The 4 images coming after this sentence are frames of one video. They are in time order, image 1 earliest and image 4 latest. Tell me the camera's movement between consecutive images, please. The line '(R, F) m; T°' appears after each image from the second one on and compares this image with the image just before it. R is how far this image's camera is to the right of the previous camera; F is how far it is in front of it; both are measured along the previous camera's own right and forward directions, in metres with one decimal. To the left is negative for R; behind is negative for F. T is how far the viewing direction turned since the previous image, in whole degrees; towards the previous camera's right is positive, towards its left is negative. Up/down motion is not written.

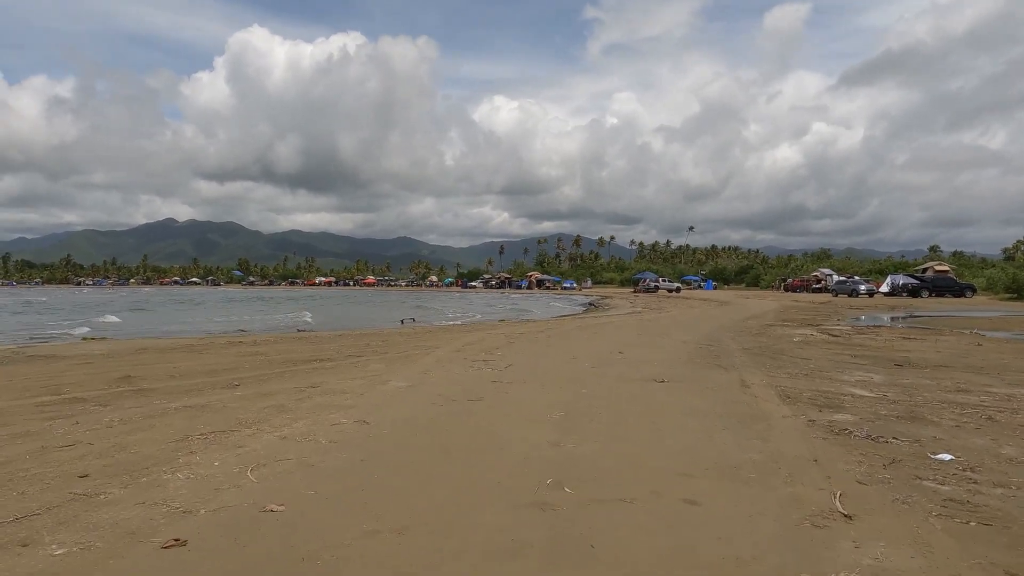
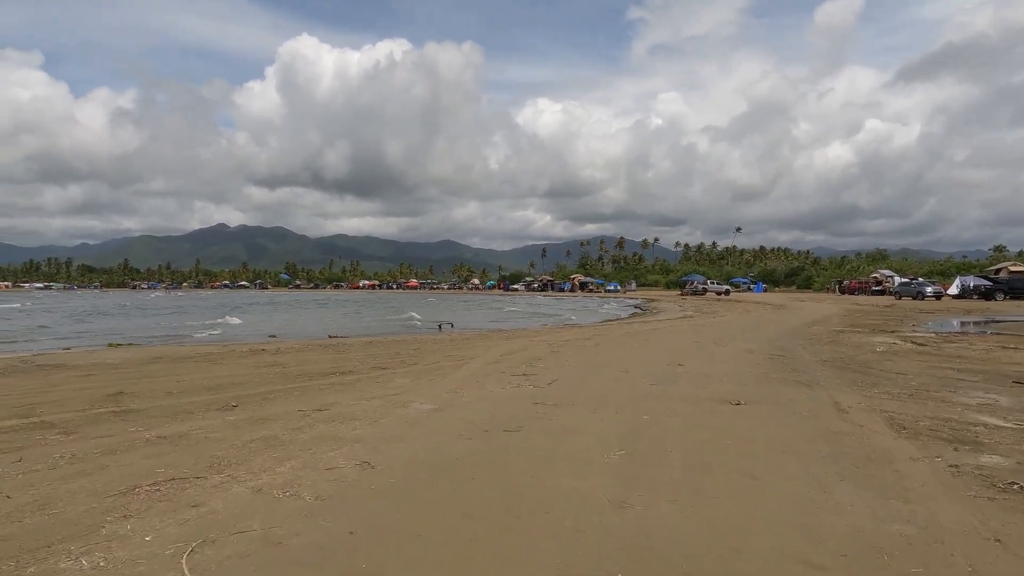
(0.0, +1.5) m; -4°
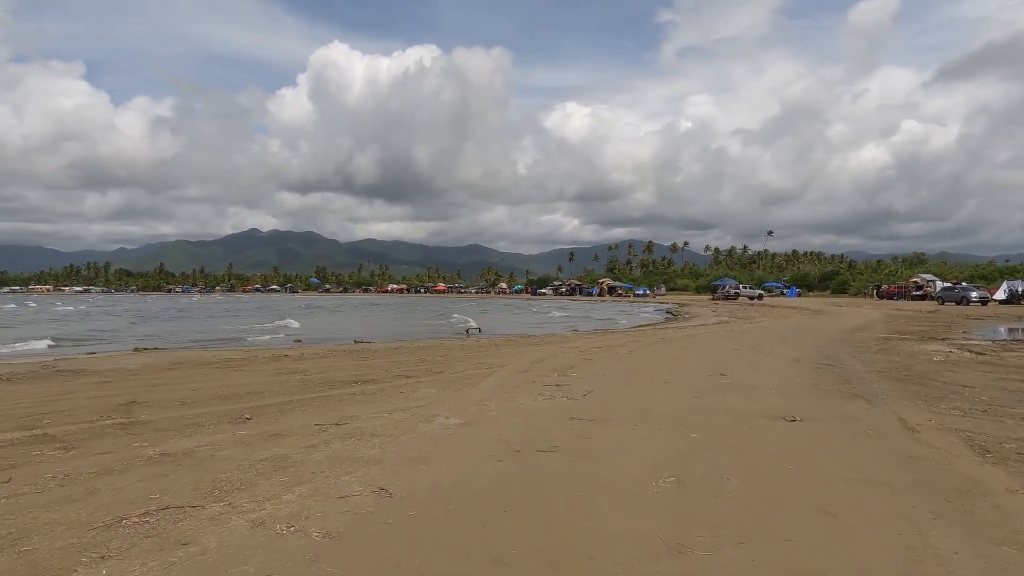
(-0.1, +0.6) m; -2°
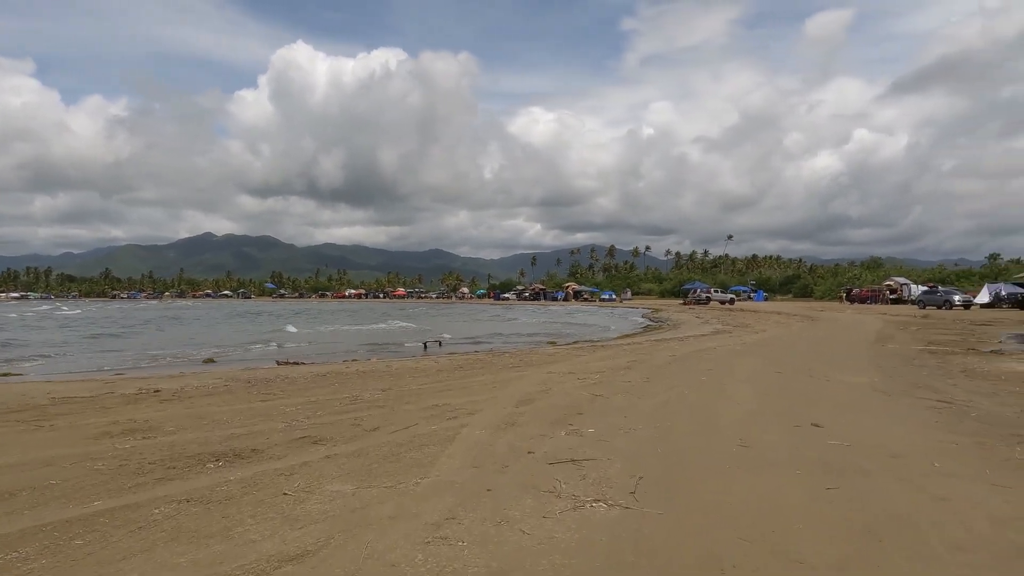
(-0.2, +4.3) m; +3°
